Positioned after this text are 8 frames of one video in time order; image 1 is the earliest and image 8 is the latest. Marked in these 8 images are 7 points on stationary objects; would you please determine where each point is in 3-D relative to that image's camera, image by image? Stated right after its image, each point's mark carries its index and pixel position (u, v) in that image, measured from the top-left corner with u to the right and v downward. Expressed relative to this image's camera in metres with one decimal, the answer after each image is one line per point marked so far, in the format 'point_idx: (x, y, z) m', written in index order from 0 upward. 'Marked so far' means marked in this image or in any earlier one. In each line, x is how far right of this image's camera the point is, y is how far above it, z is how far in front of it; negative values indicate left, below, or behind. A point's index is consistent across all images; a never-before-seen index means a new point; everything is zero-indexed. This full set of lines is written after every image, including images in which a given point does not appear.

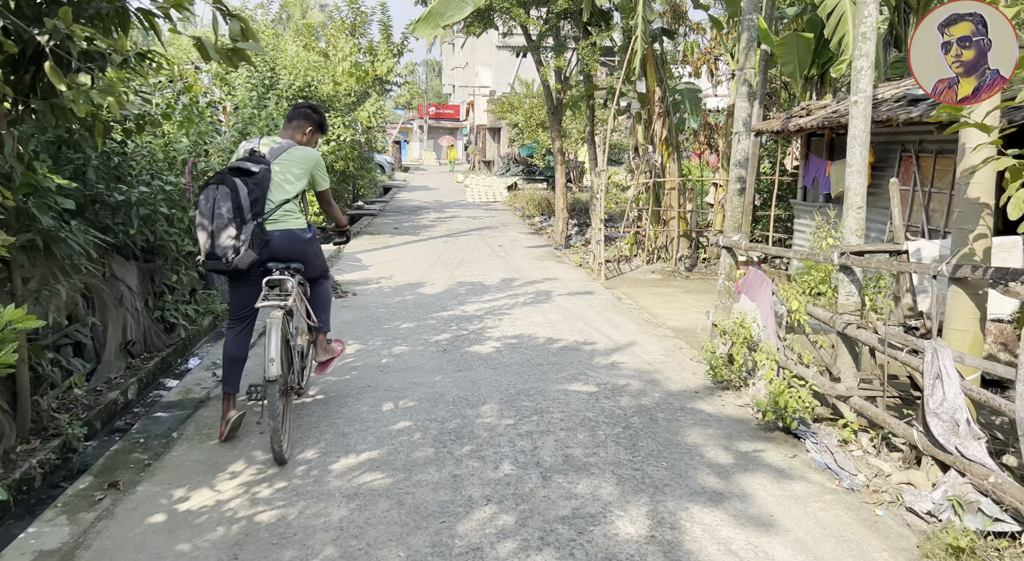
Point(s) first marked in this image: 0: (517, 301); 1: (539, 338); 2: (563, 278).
0: (+0.1, -0.2, +7.9) m
1: (+0.2, -0.5, +6.2) m
2: (+0.7, 0.0, +9.3) m
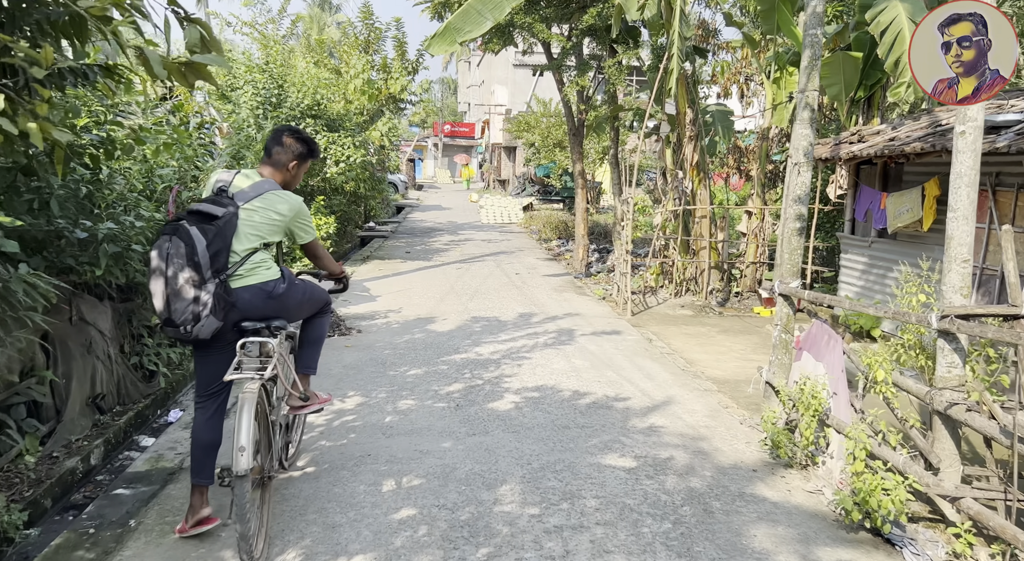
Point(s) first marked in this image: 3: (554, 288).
0: (+0.3, -0.6, +7.2) m
1: (+0.4, -0.9, +5.5) m
2: (+0.9, -0.4, +8.5) m
3: (+0.6, -0.1, +10.4) m
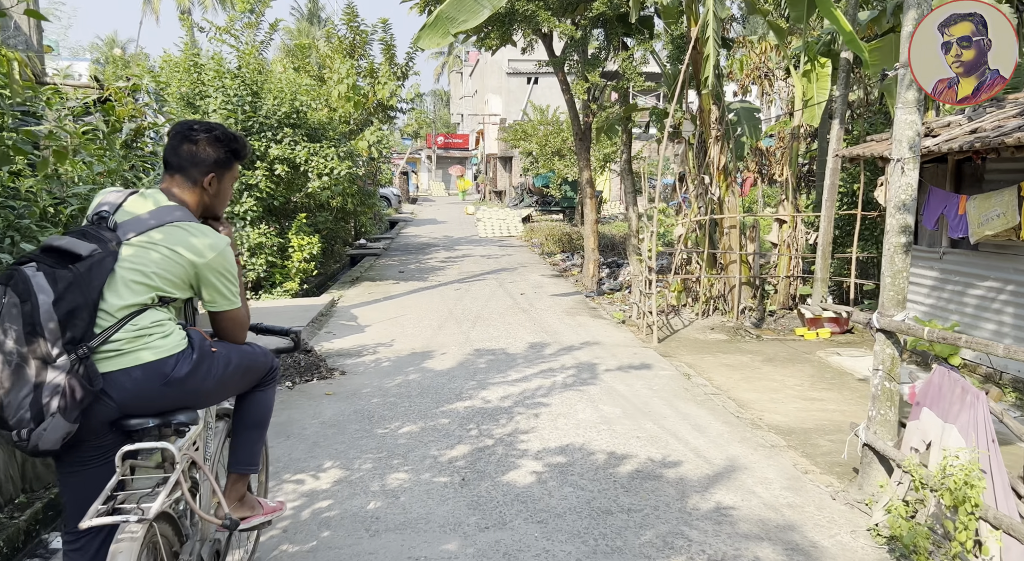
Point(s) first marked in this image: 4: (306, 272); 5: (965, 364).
0: (+0.4, -0.9, +6.0) m
1: (+0.5, -1.1, +4.4) m
2: (+1.0, -0.6, +7.4) m
3: (+0.7, -0.4, +9.3) m
4: (-3.1, +0.1, +10.7) m
5: (+3.7, -0.7, +5.9) m
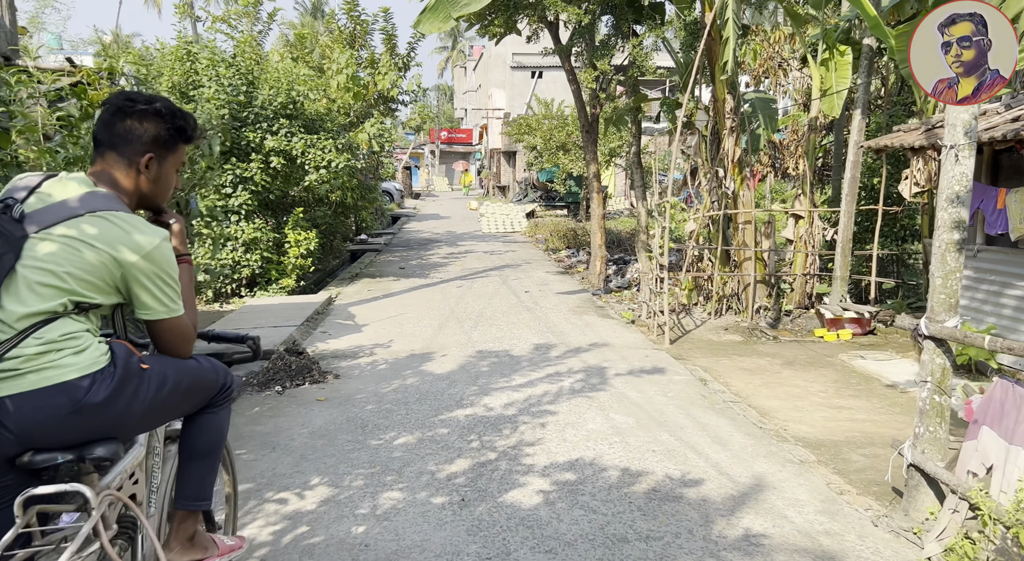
0: (+0.4, -0.8, +5.7) m
1: (+0.5, -1.1, +4.0) m
2: (+1.0, -0.6, +7.0) m
3: (+0.7, -0.4, +8.9) m
4: (-3.0, +0.2, +10.4) m
5: (+3.8, -0.7, +5.5) m
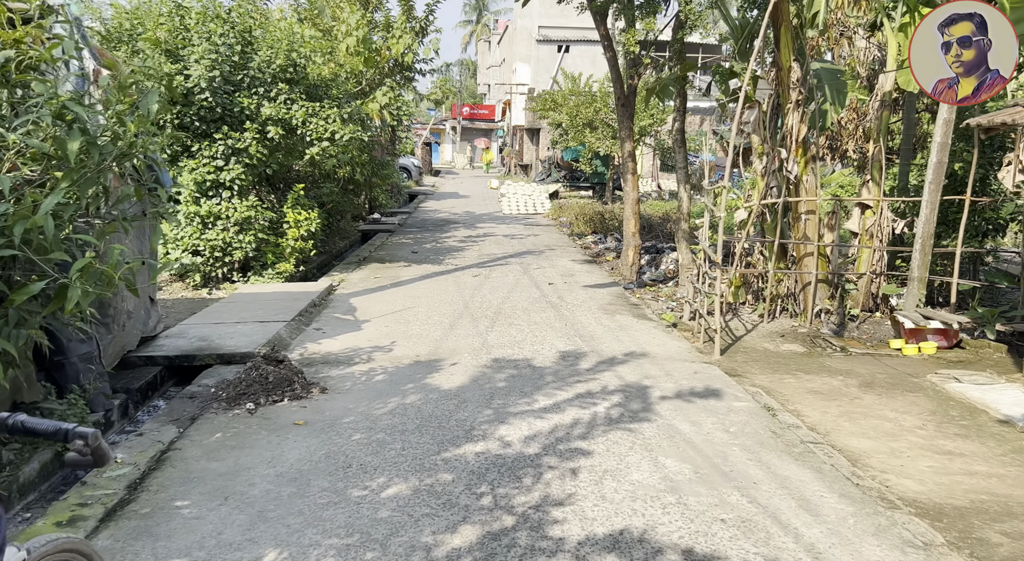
0: (+0.5, -0.9, +4.6) m
1: (+0.6, -1.1, +2.9) m
2: (+1.2, -0.6, +5.9) m
3: (+1.0, -0.3, +7.8) m
4: (-2.7, +0.4, +9.4) m
5: (+3.9, -0.8, +4.4) m
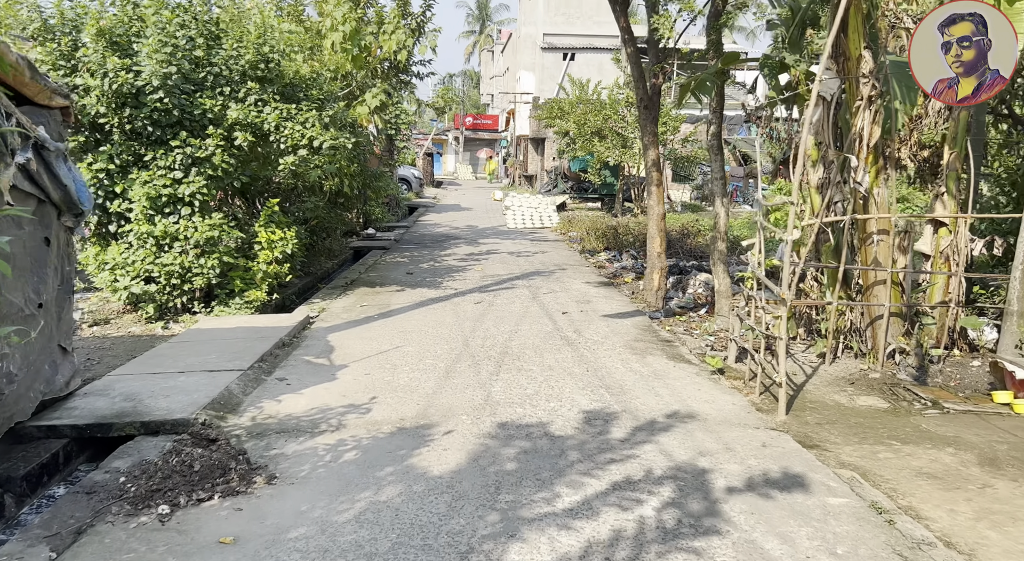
0: (+0.6, -1.1, +3.3) m
1: (+0.7, -1.4, +1.6) m
2: (+1.3, -0.9, +4.7) m
3: (+1.1, -0.6, +6.5) m
4: (-2.7, 0.0, +8.1) m
5: (+4.0, -1.0, +3.1) m
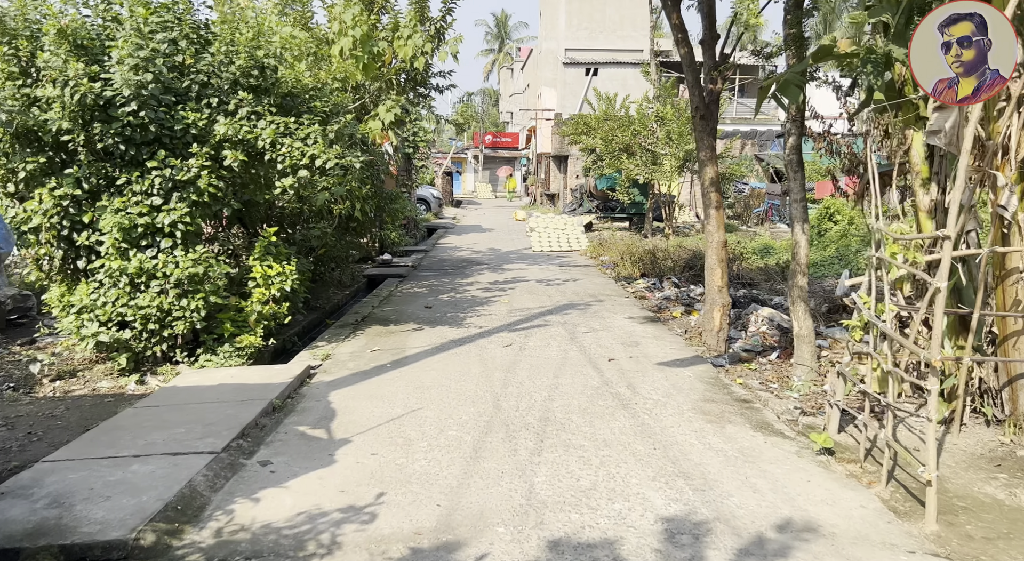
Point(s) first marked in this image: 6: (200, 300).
0: (+0.8, -1.4, +2.1) m
1: (+0.9, -1.6, +0.4) m
2: (+1.5, -1.2, +3.4) m
3: (+1.4, -0.9, +5.3) m
4: (-2.3, -0.4, +7.0) m
5: (+4.2, -1.3, +1.7) m
6: (-2.8, -0.2, +6.3) m
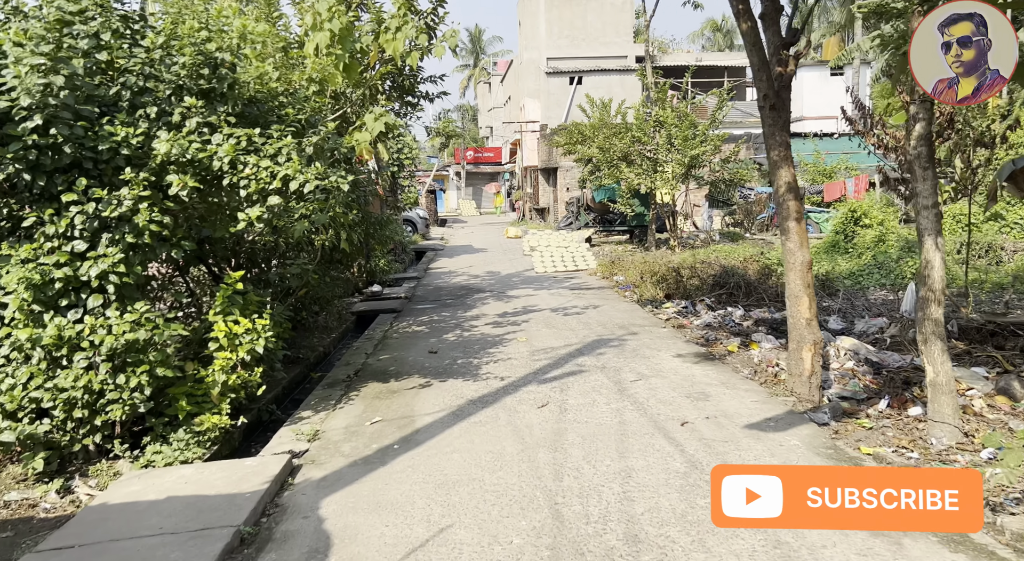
0: (+1.3, -1.6, +0.5) m
1: (+1.4, -1.7, -1.1) m
2: (+1.9, -1.4, +1.9) m
3: (+1.7, -1.2, +3.8) m
4: (-2.0, -0.8, +5.4) m
5: (+4.7, -1.3, +0.3) m
6: (-2.5, -0.6, +4.7) m
